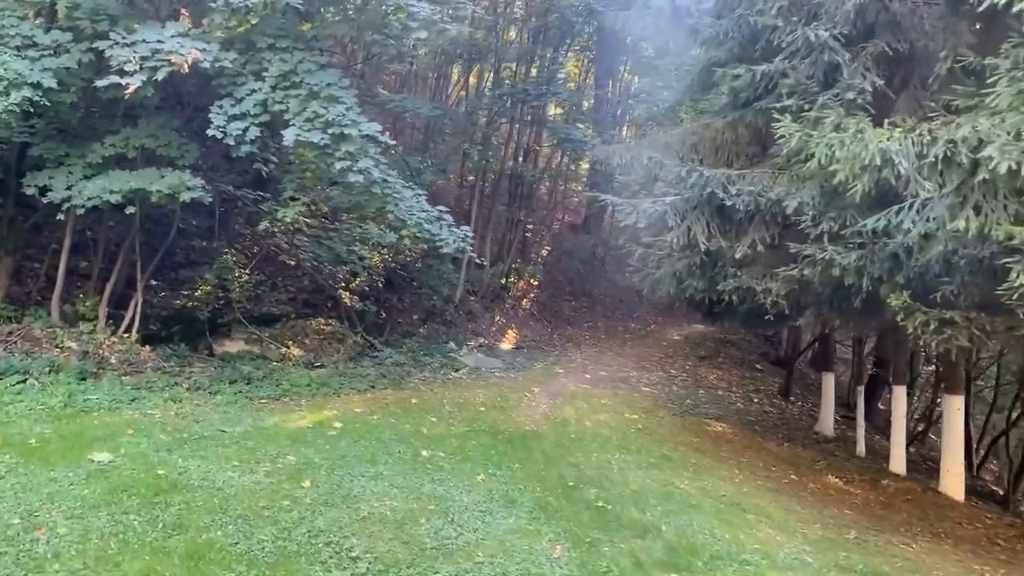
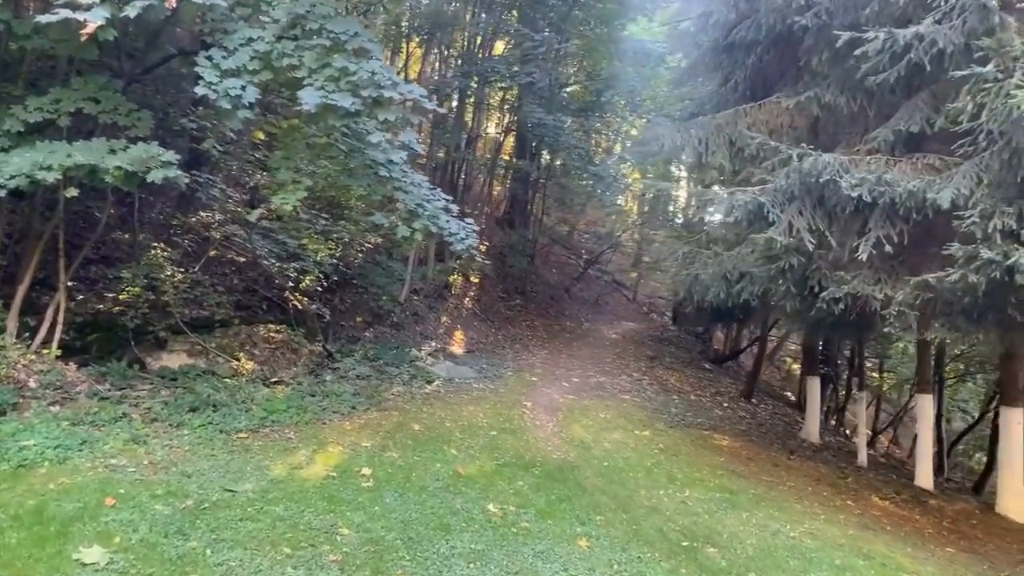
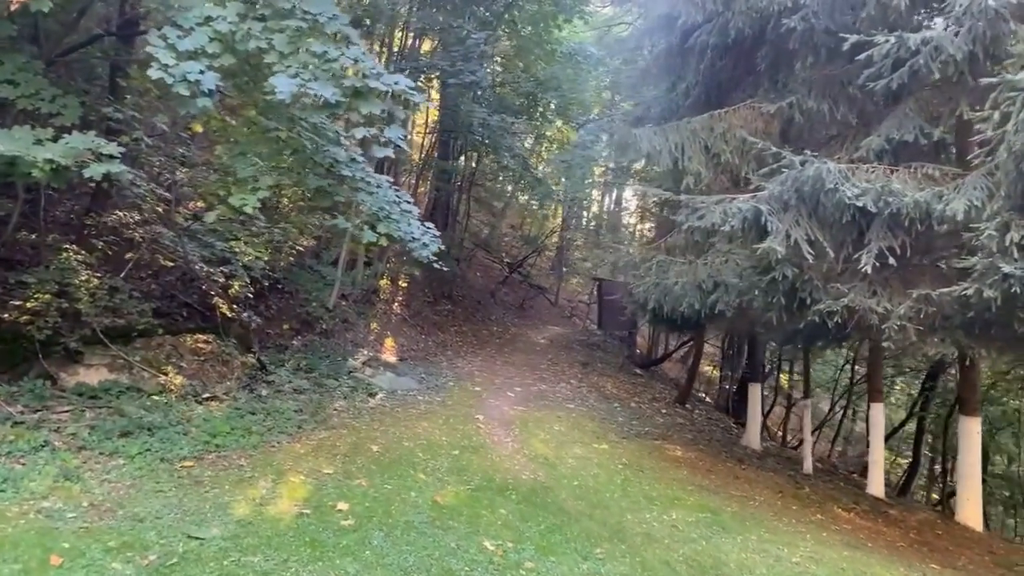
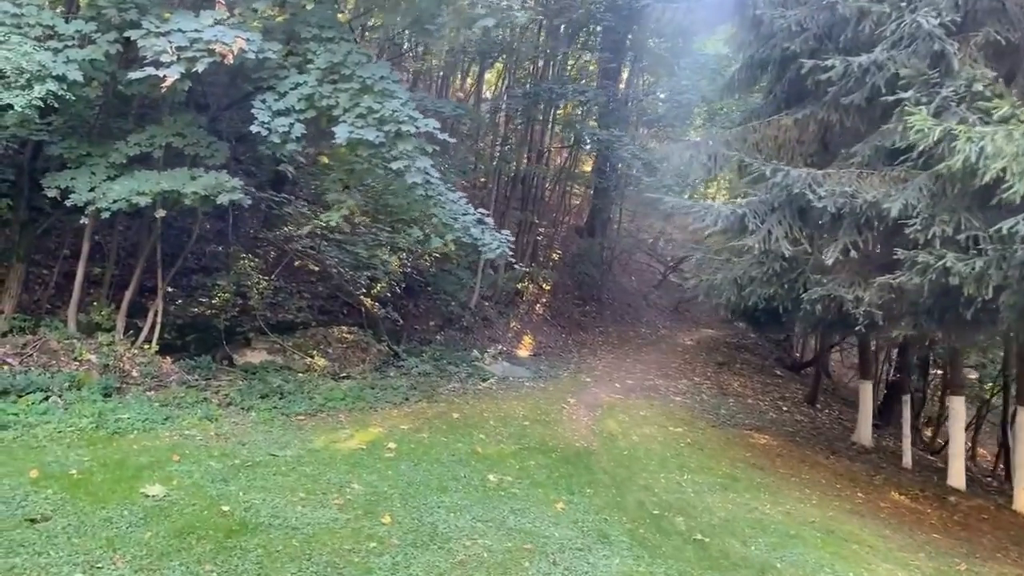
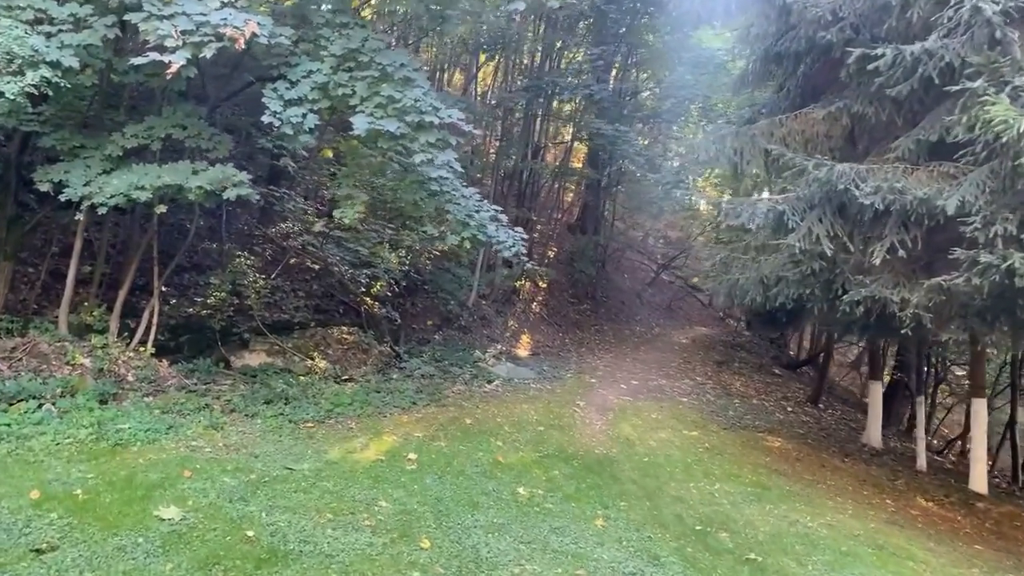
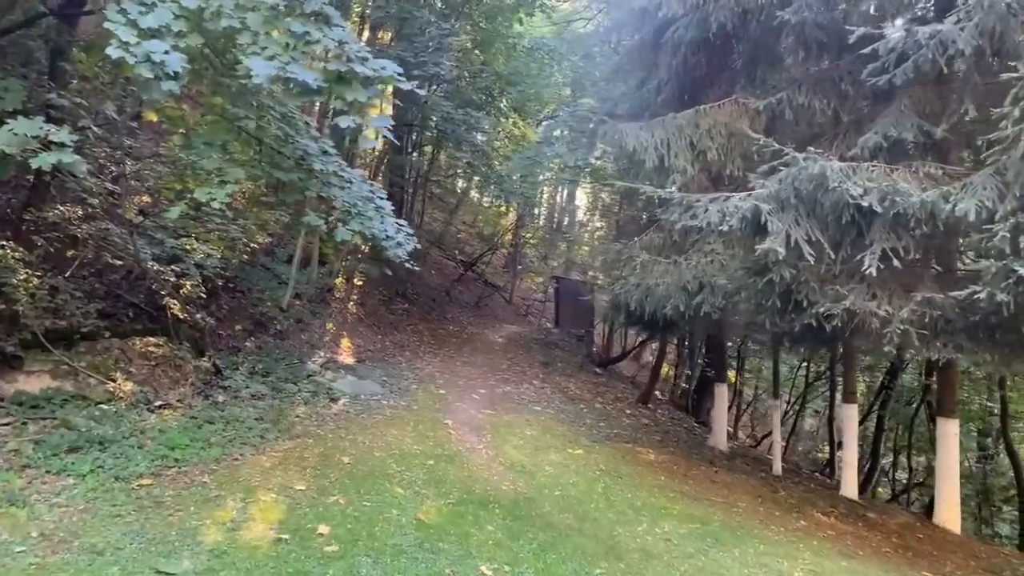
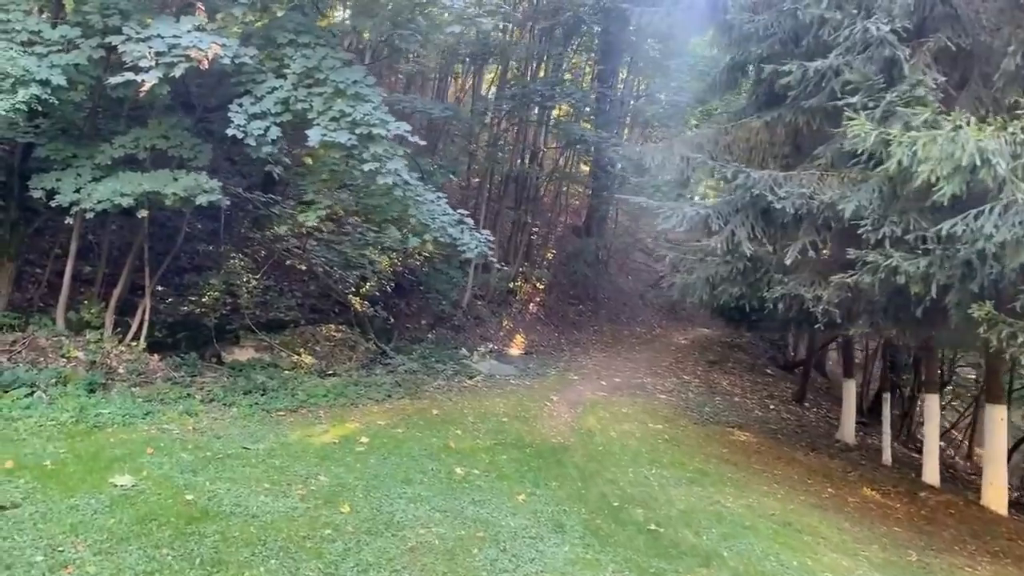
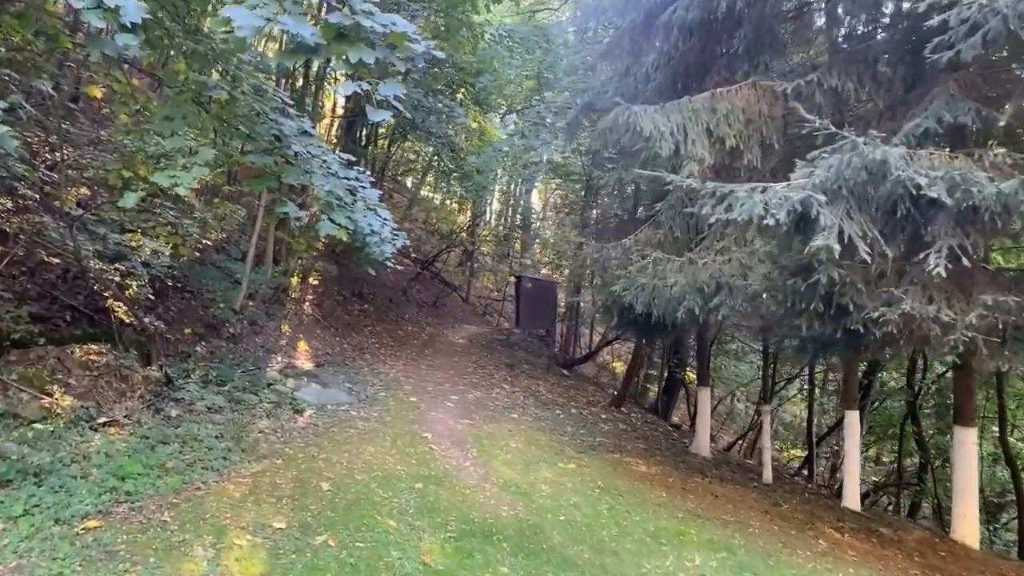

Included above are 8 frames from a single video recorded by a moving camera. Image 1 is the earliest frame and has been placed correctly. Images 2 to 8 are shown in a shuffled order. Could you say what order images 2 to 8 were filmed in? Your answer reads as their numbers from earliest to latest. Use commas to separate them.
7, 4, 5, 2, 3, 6, 8
